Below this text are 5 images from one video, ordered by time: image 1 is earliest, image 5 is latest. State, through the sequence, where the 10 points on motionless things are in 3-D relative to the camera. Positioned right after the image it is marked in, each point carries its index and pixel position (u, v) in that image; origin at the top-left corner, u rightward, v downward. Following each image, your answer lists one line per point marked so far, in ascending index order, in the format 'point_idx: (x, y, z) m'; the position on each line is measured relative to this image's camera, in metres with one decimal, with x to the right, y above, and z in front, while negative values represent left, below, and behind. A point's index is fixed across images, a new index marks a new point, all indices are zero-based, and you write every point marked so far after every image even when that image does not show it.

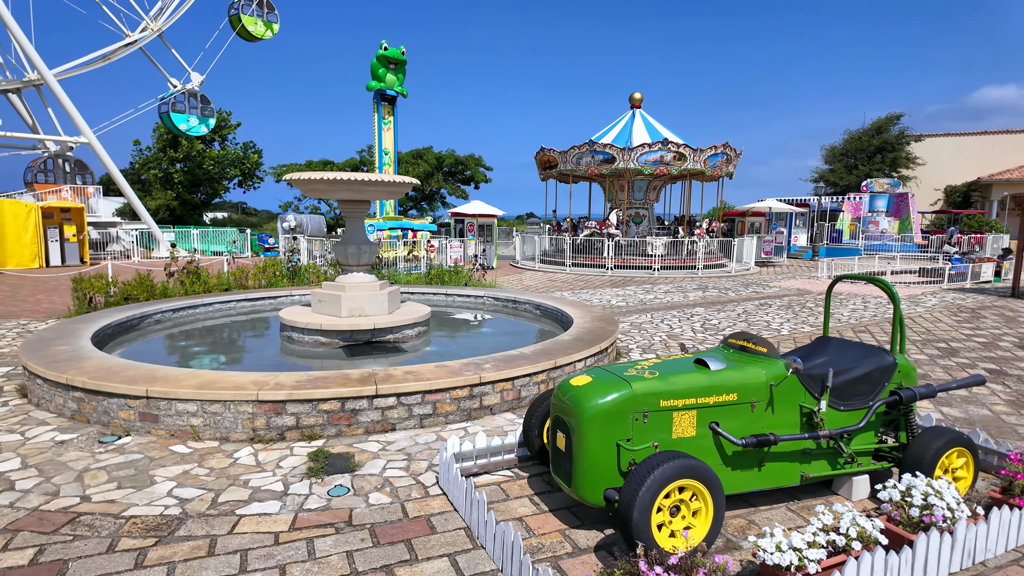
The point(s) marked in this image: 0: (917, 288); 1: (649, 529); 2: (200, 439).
0: (+9.9, 0.0, +14.9) m
1: (+0.6, -1.1, +2.7) m
2: (-2.4, -1.1, +4.6) m
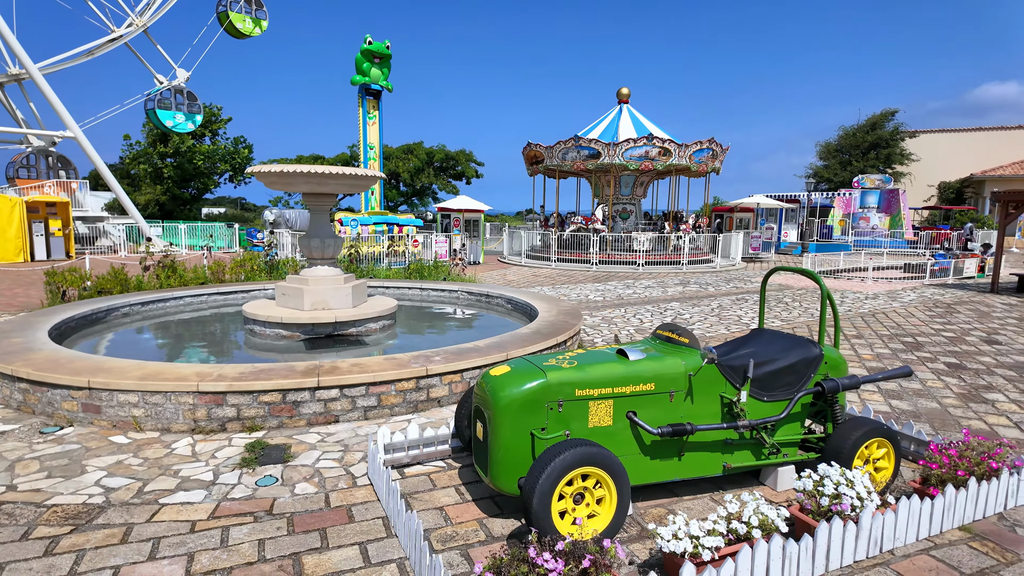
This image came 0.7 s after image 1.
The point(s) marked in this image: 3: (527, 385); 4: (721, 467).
0: (+9.5, +0.1, +14.9) m
1: (+0.2, -1.0, +2.8) m
2: (-2.8, -1.1, +4.6) m
3: (+0.1, -0.5, +3.2) m
4: (+1.2, -1.1, +3.6) m
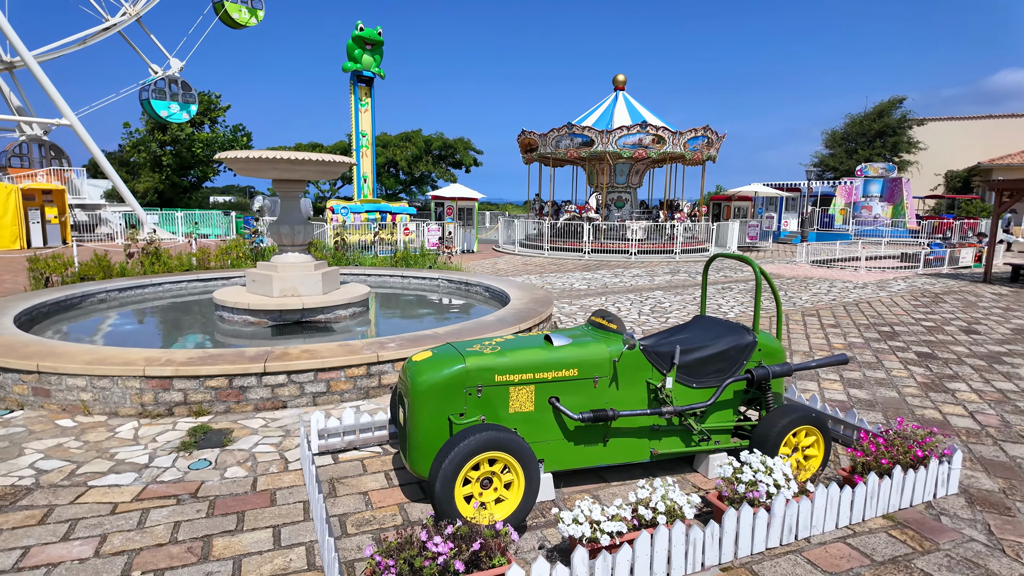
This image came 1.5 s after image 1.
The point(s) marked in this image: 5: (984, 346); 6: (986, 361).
0: (+9.2, +0.4, +14.7) m
1: (-0.3, -1.0, +2.8) m
2: (-3.2, -1.0, +4.6) m
3: (-0.4, -0.4, +3.2) m
4: (+0.8, -1.0, +3.6) m
5: (+5.8, -0.7, +7.4) m
6: (+5.3, -0.8, +6.7) m
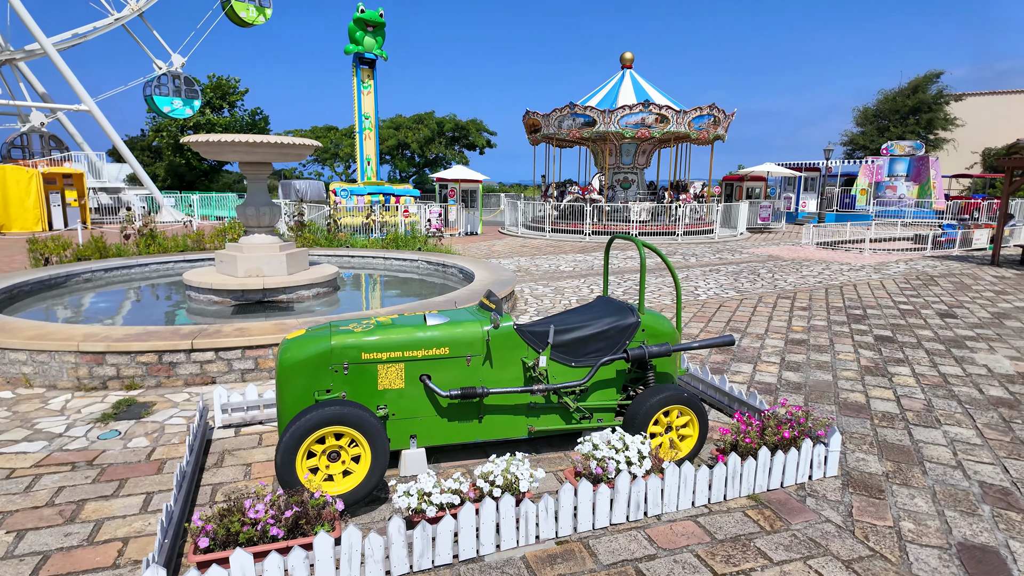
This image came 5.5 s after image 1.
0: (+9.1, +0.8, +14.3) m
1: (-1.0, -0.9, +2.9) m
2: (-3.9, -0.8, +4.9) m
3: (-1.1, -0.3, +3.3) m
4: (+0.1, -0.9, +3.6) m
5: (+5.2, -0.5, +7.2) m
6: (+4.7, -0.6, +6.6) m
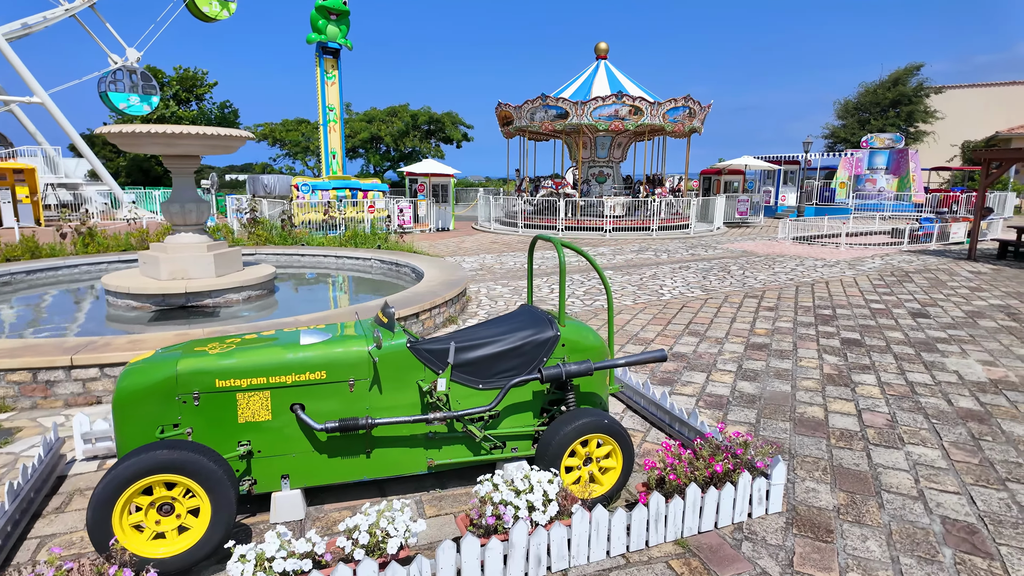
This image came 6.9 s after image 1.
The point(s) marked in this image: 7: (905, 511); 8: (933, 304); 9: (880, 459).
0: (+8.3, +0.9, +14.0) m
1: (-1.6, -0.9, +2.4) m
2: (-4.5, -0.9, +4.3) m
3: (-1.6, -0.4, +2.8) m
4: (-0.5, -0.9, +3.1) m
5: (+4.6, -0.5, +6.8) m
6: (+4.1, -0.6, +6.1) m
7: (+2.0, -1.2, +3.1) m
8: (+5.8, -0.2, +8.3) m
9: (+2.3, -1.0, +3.7) m
